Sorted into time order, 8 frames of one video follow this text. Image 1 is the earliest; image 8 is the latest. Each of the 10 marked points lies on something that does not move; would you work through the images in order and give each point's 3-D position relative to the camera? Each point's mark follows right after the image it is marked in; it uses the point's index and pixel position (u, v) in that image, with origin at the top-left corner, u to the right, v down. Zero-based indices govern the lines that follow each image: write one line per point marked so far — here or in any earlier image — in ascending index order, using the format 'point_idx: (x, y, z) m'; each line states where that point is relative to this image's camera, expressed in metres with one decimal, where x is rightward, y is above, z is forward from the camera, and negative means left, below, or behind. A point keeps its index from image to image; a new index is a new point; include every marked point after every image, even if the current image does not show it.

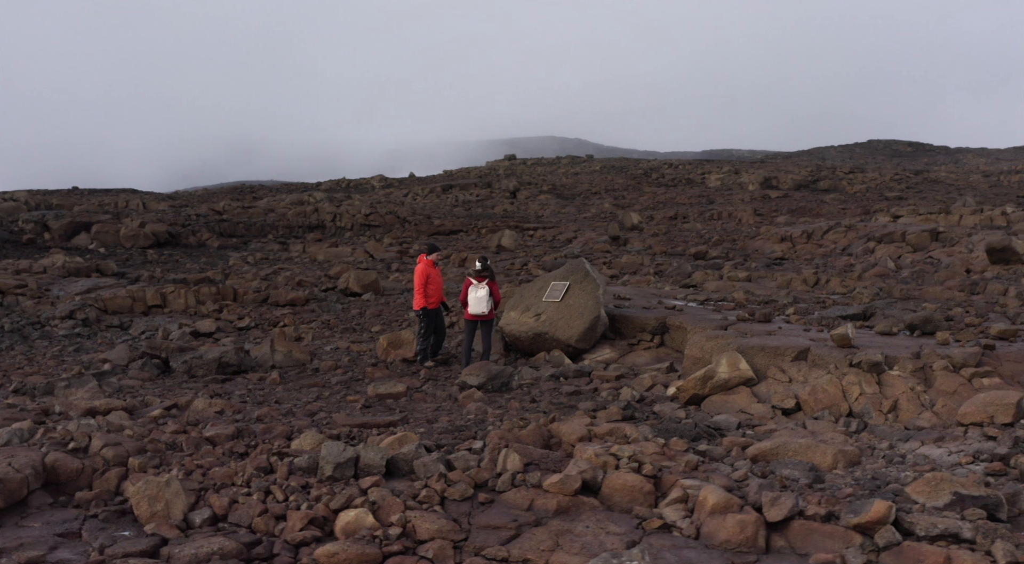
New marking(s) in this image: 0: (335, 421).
0: (-1.2, -0.9, +6.3) m
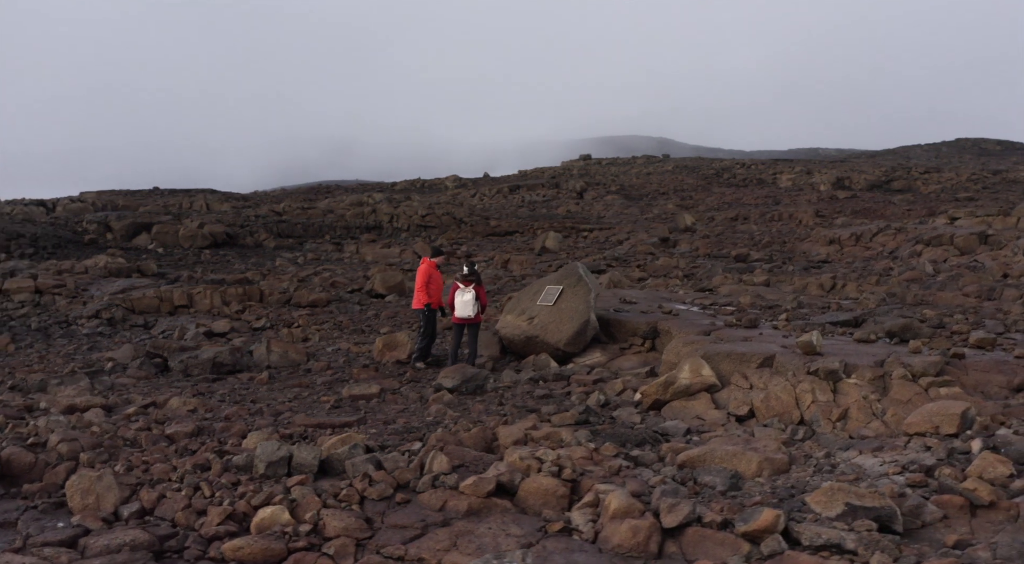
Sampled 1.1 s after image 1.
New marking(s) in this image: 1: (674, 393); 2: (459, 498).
0: (-1.5, -0.9, +6.5) m
1: (+1.2, -0.8, +6.8) m
2: (-0.3, -1.1, +4.8) m
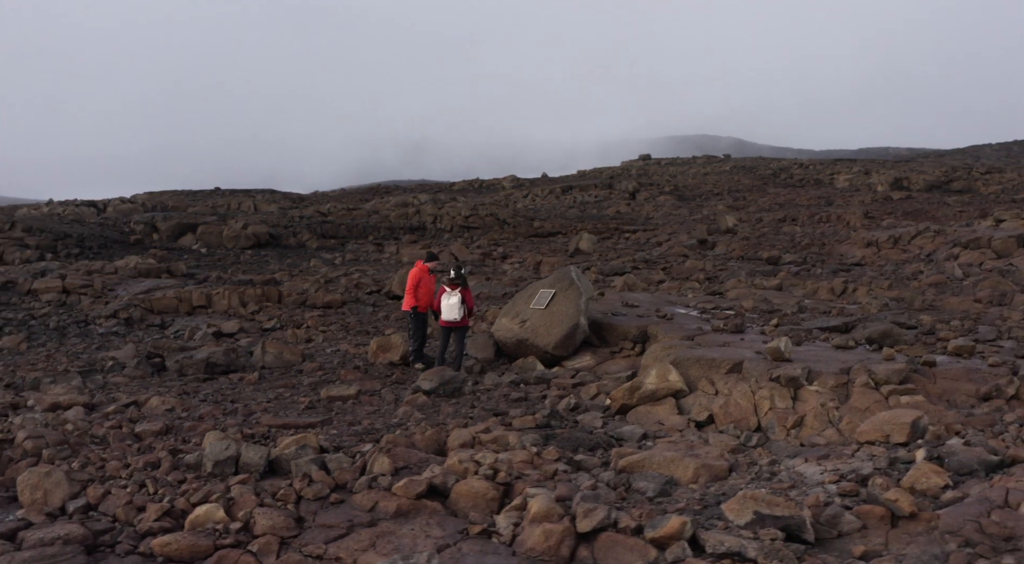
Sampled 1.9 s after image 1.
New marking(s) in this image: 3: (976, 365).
0: (-1.7, -1.0, +6.6) m
1: (+0.9, -0.8, +6.8) m
2: (-0.6, -1.1, +4.9) m
3: (+3.3, -0.6, +6.8) m
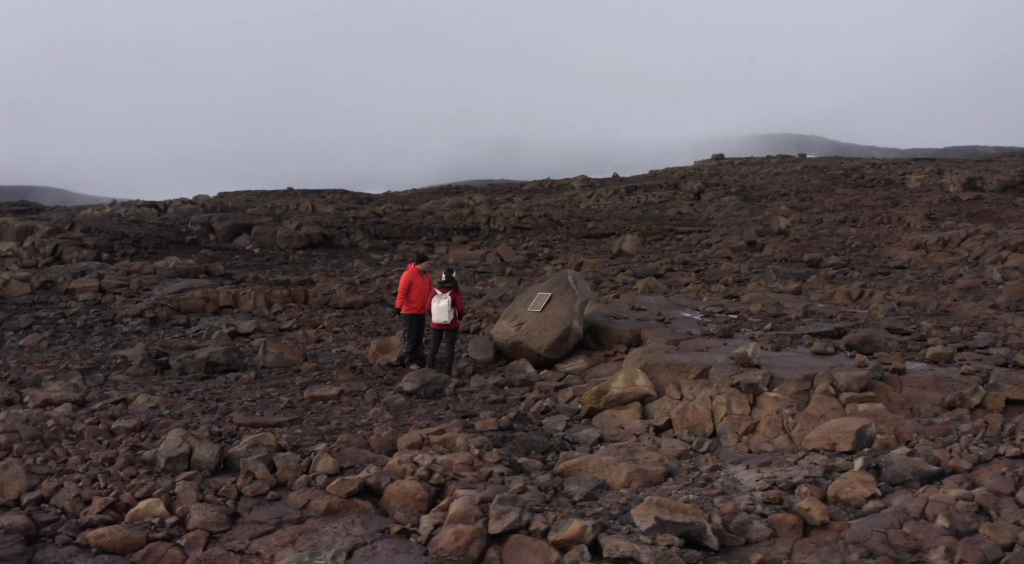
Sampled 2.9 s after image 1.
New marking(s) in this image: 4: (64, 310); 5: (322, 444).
0: (-2.0, -1.0, +6.8) m
1: (+0.7, -0.9, +6.9) m
2: (-1.0, -1.1, +5.0) m
3: (+3.0, -0.6, +6.7) m
4: (-6.5, -0.4, +14.1) m
5: (-1.2, -1.0, +6.0) m
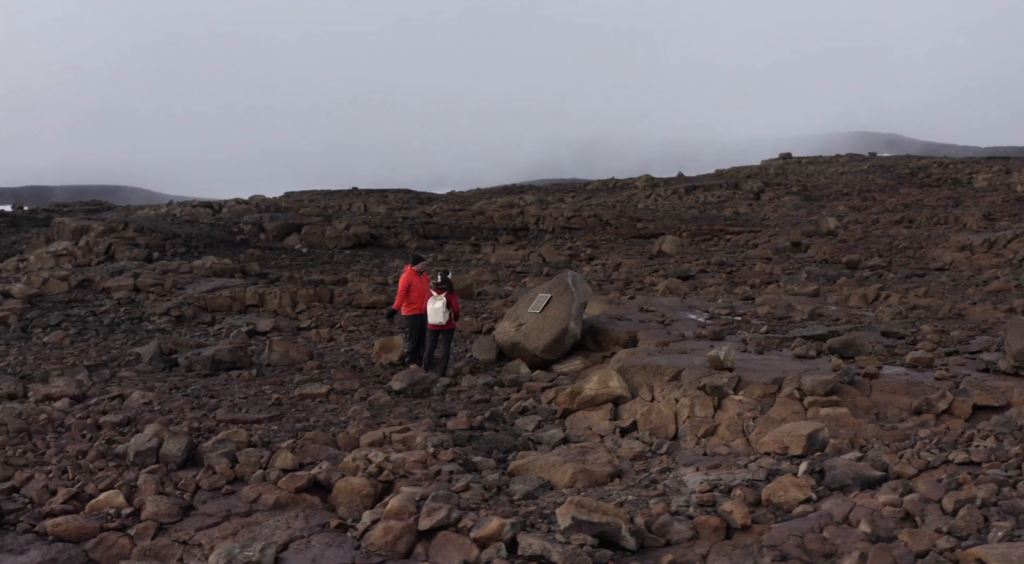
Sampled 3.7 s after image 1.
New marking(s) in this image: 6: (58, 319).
0: (-2.2, -1.0, +7.1) m
1: (+0.5, -0.9, +6.9) m
2: (-1.3, -1.1, +5.2) m
3: (+2.8, -0.7, +6.6) m
4: (-6.2, -0.4, +14.6) m
5: (-1.4, -1.0, +6.2) m
6: (-6.1, -0.5, +13.1) m
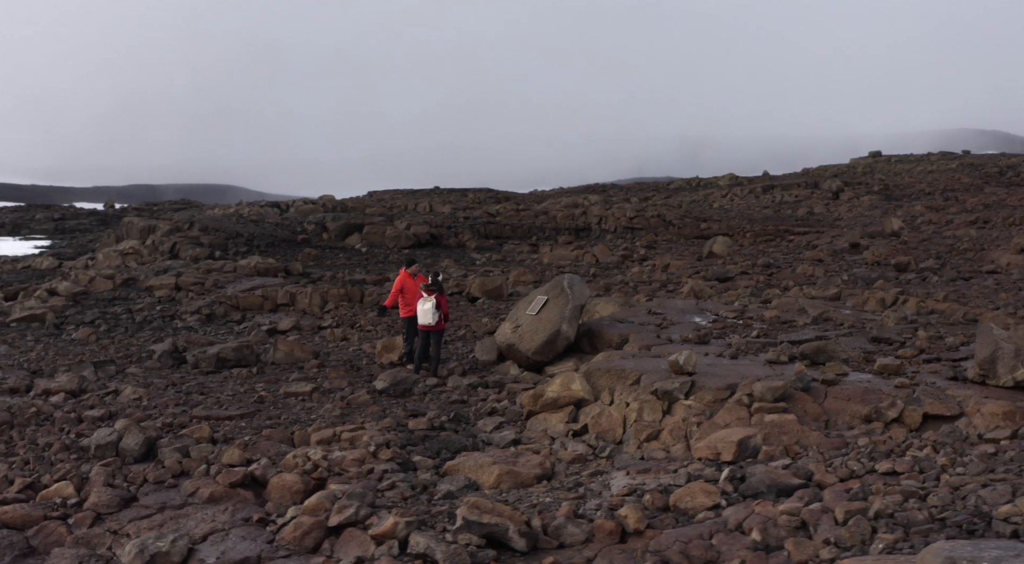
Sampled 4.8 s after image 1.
0: (-2.4, -1.0, +7.4) m
1: (+0.2, -0.9, +7.0) m
2: (-1.7, -1.1, +5.4) m
3: (+2.5, -0.7, +6.5) m
4: (-5.9, -0.4, +15.1) m
5: (-1.8, -1.0, +6.4) m
6: (-5.9, -0.5, +13.7) m
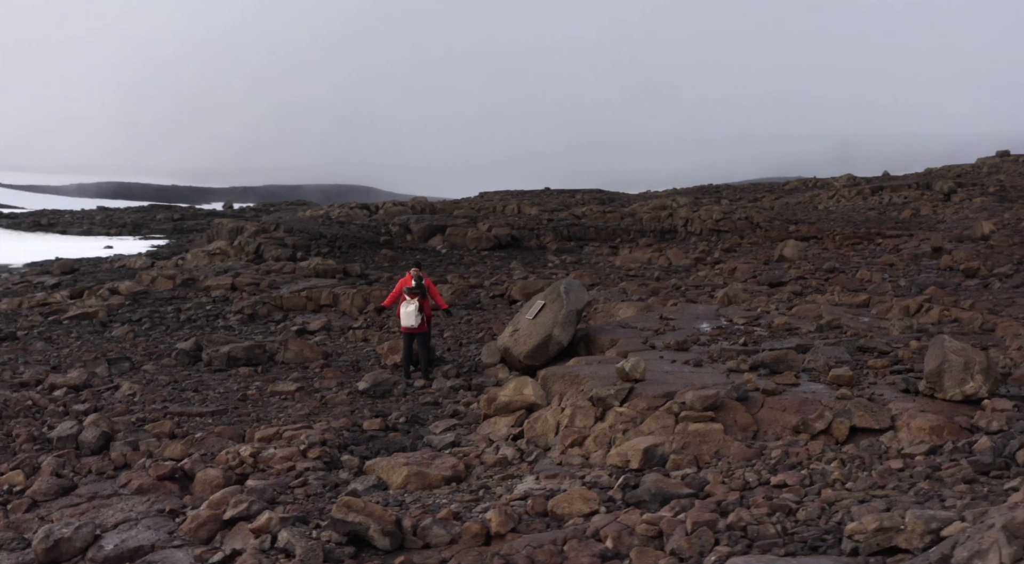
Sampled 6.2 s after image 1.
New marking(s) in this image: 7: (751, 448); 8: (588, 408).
0: (-2.7, -1.0, +7.8) m
1: (-0.1, -0.9, +7.1) m
2: (-2.2, -1.2, +5.7) m
3: (+2.1, -0.8, +6.4) m
4: (-5.3, -0.4, +15.9) m
5: (-2.2, -1.1, +6.7) m
6: (-5.5, -0.5, +14.4) m
7: (+1.4, -1.0, +5.7) m
8: (+0.5, -0.8, +6.4) m
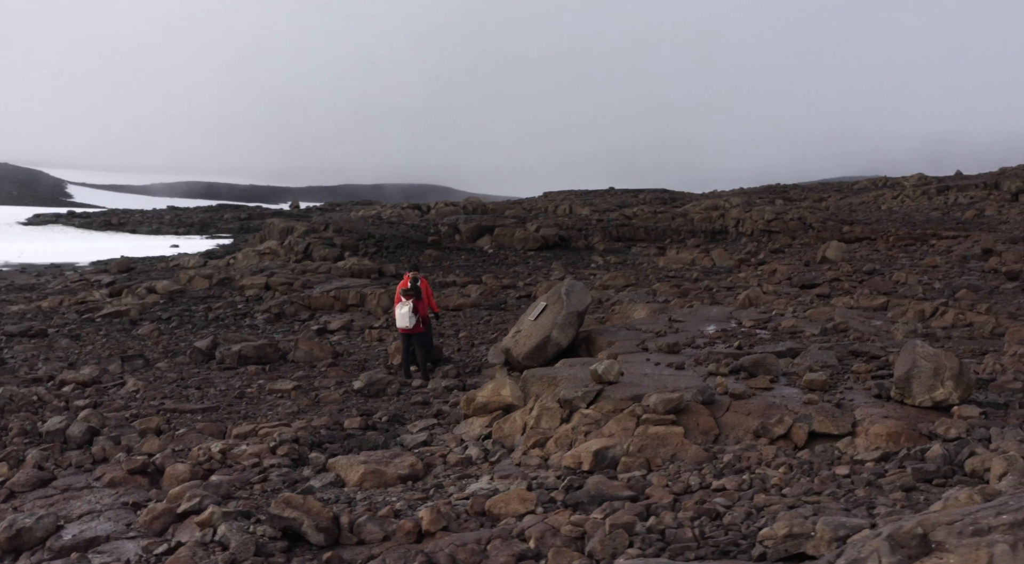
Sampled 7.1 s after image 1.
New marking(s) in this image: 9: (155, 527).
0: (-2.9, -1.0, +8.0) m
1: (-0.3, -1.0, +7.2) m
2: (-2.5, -1.2, +6.0) m
3: (+1.9, -0.8, +6.3) m
4: (-4.9, -0.4, +16.3) m
5: (-2.4, -1.1, +7.0) m
6: (-5.2, -0.5, +14.8) m
7: (+1.2, -1.0, +5.7) m
8: (+0.3, -0.9, +6.5) m
9: (-1.9, -1.3, +5.1) m
